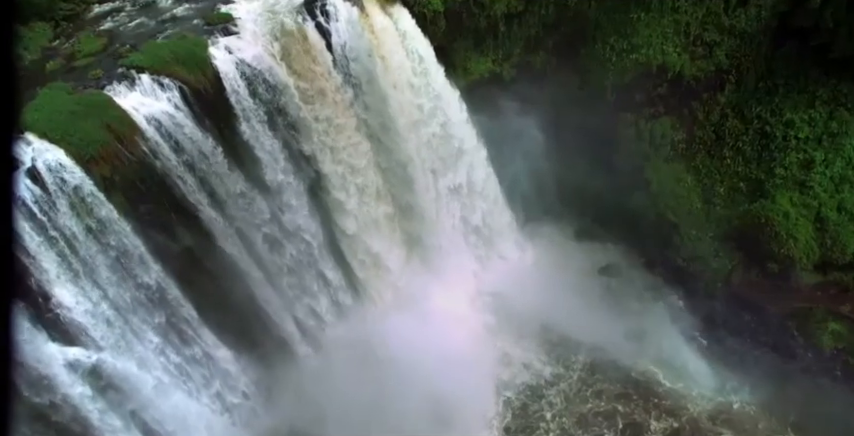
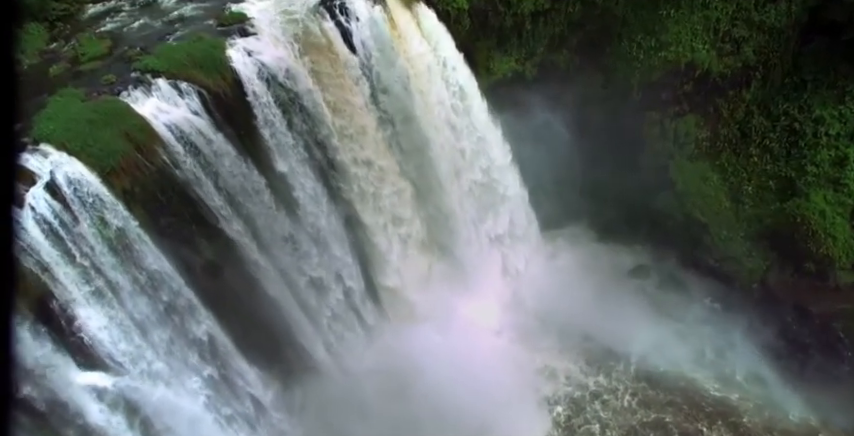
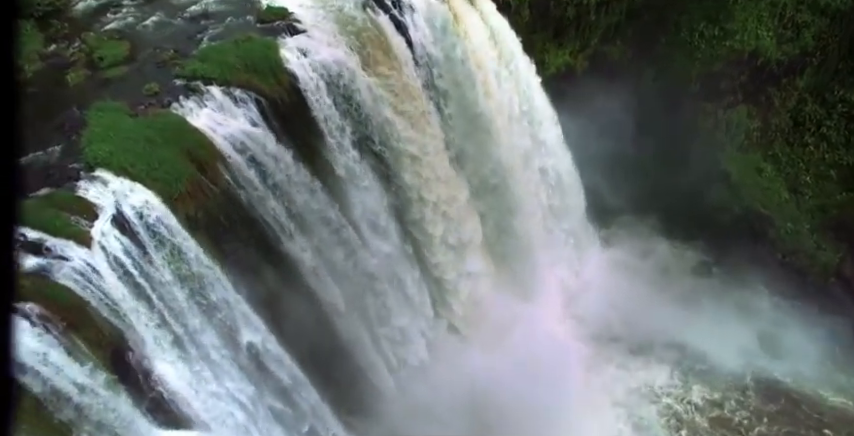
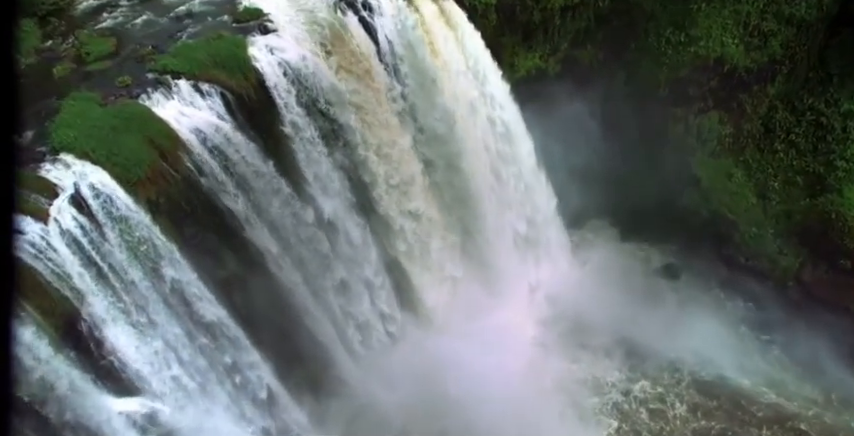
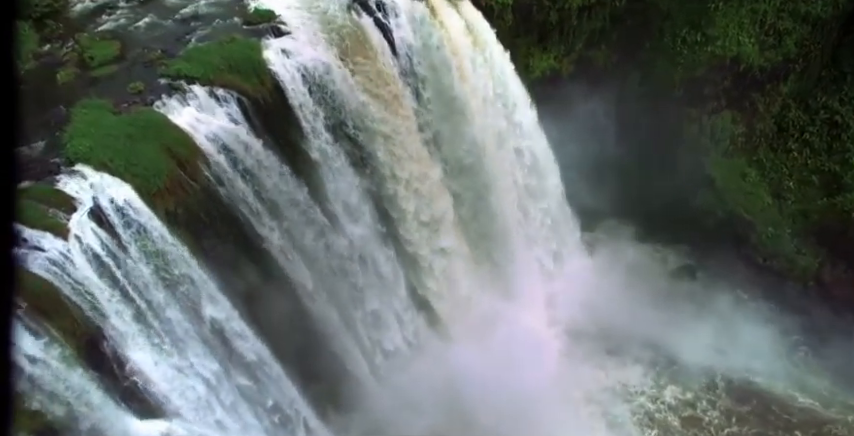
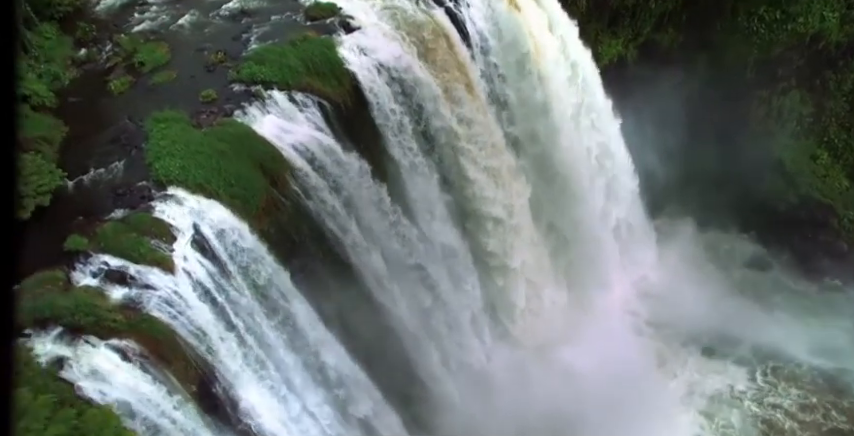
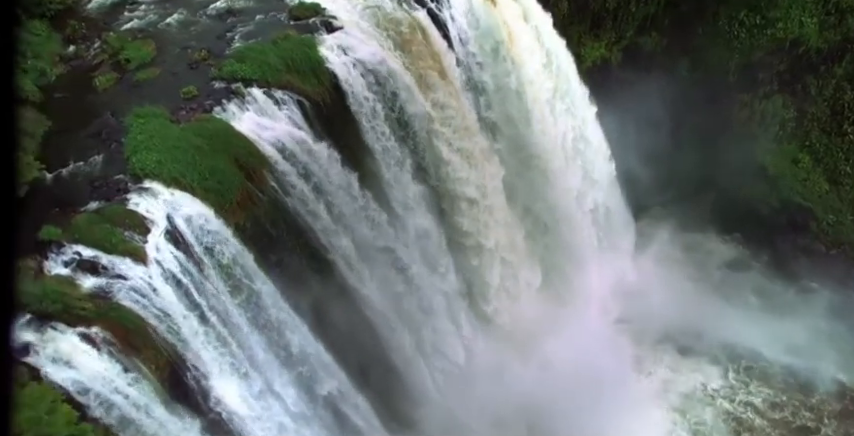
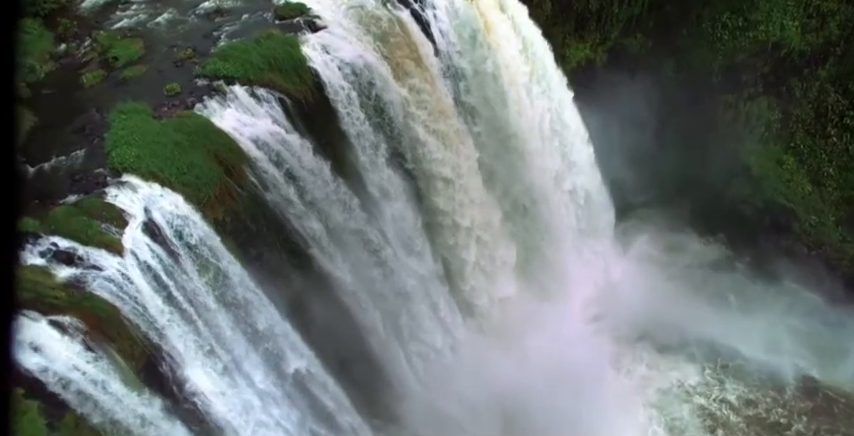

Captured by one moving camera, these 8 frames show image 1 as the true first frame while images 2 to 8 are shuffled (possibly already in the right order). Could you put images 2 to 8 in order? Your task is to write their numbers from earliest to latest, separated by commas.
2, 4, 5, 3, 8, 7, 6
